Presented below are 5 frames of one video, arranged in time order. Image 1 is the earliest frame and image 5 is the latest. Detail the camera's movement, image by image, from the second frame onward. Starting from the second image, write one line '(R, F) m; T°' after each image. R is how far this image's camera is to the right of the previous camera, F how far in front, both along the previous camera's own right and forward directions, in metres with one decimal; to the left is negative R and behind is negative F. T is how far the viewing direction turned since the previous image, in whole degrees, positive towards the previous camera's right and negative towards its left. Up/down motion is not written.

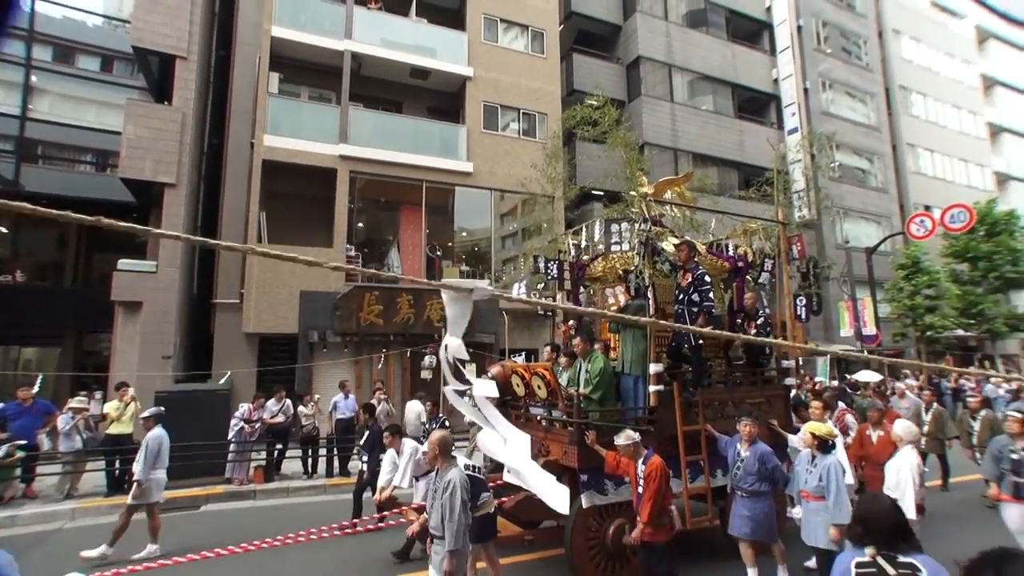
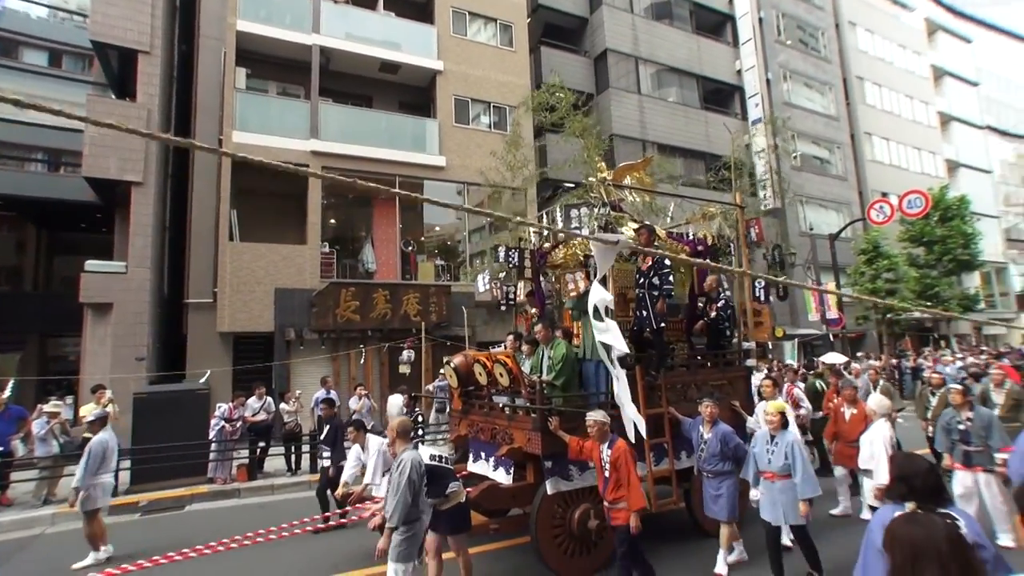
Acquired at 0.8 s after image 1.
(-0.2, -0.2) m; +3°
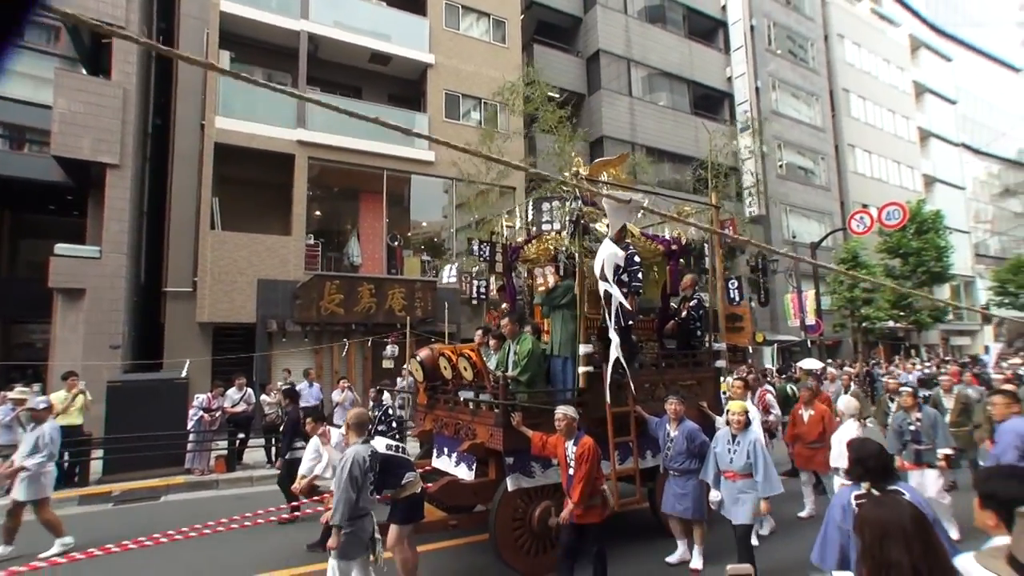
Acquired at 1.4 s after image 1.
(-0.3, 0.0) m; +2°
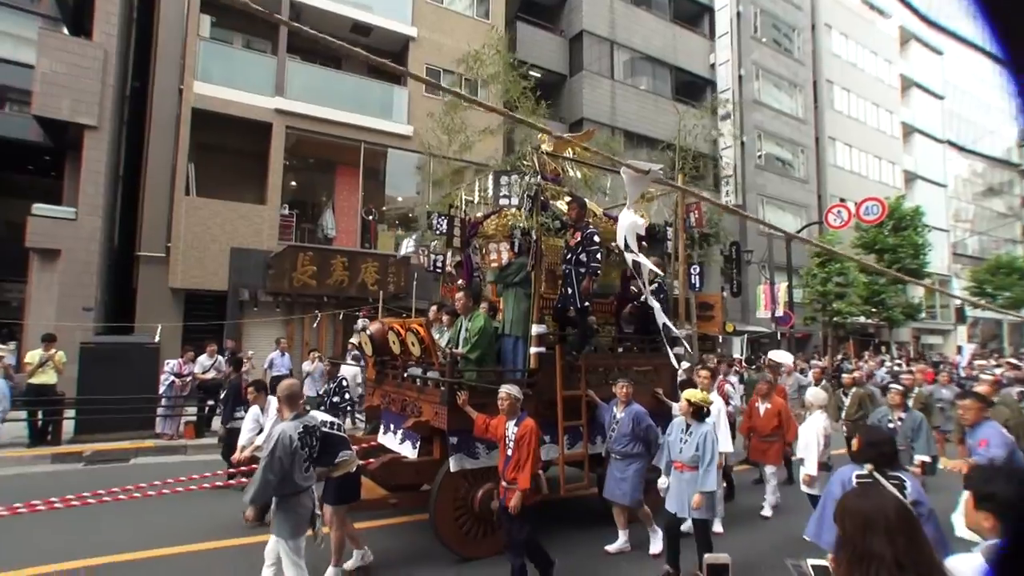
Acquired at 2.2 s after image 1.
(+0.5, -0.1) m; 0°
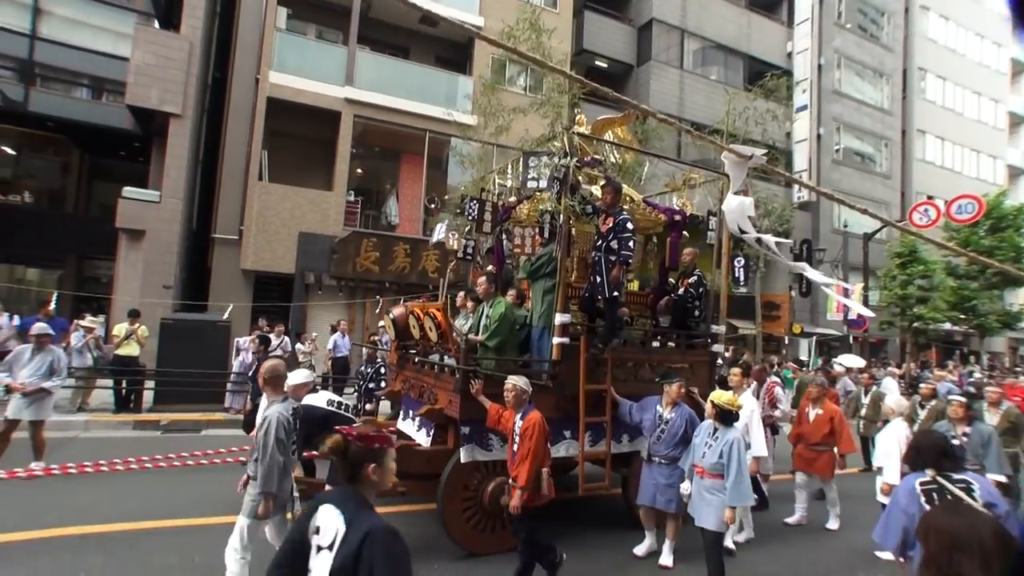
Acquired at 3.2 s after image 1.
(+0.4, +0.1) m; -7°
